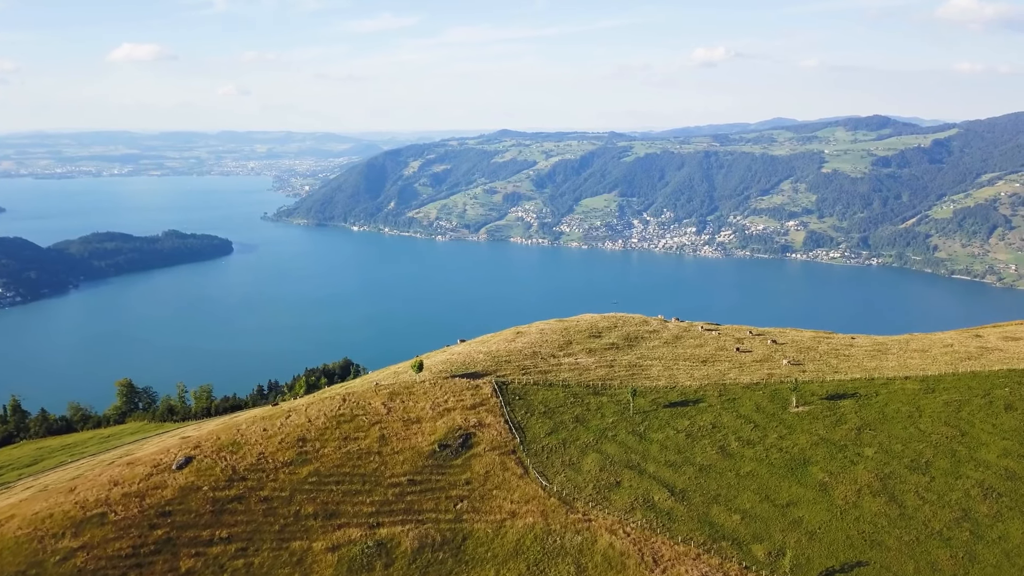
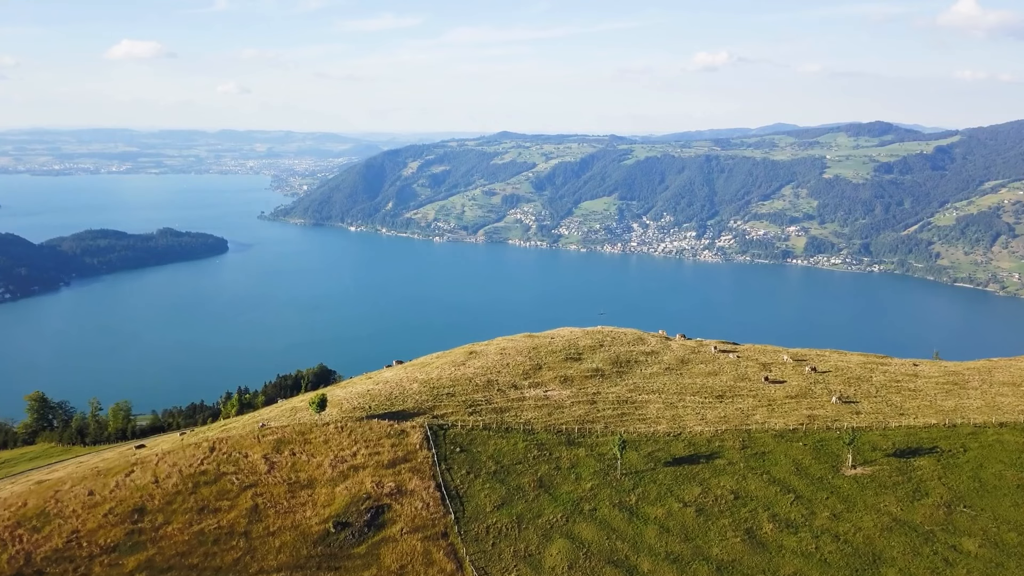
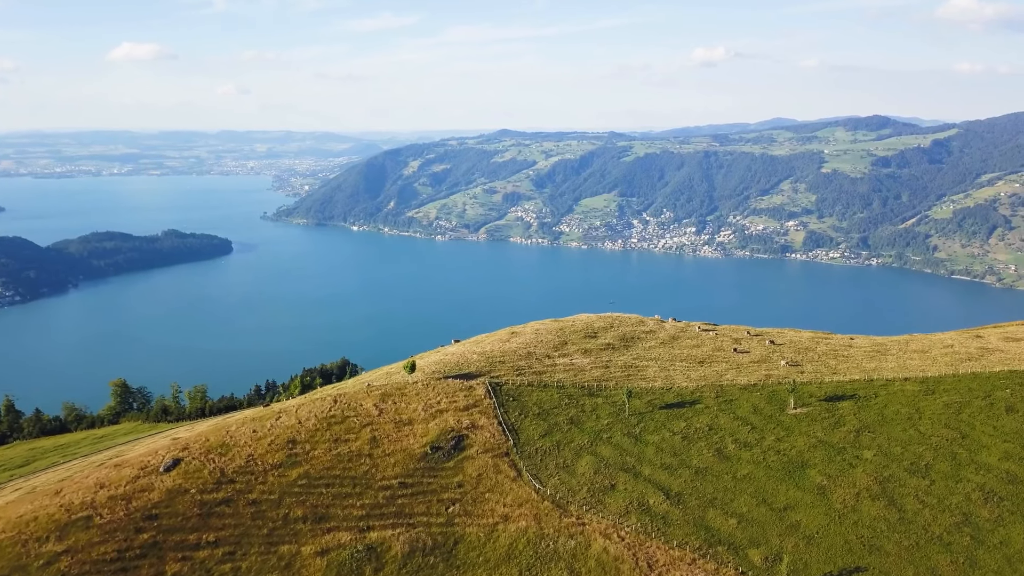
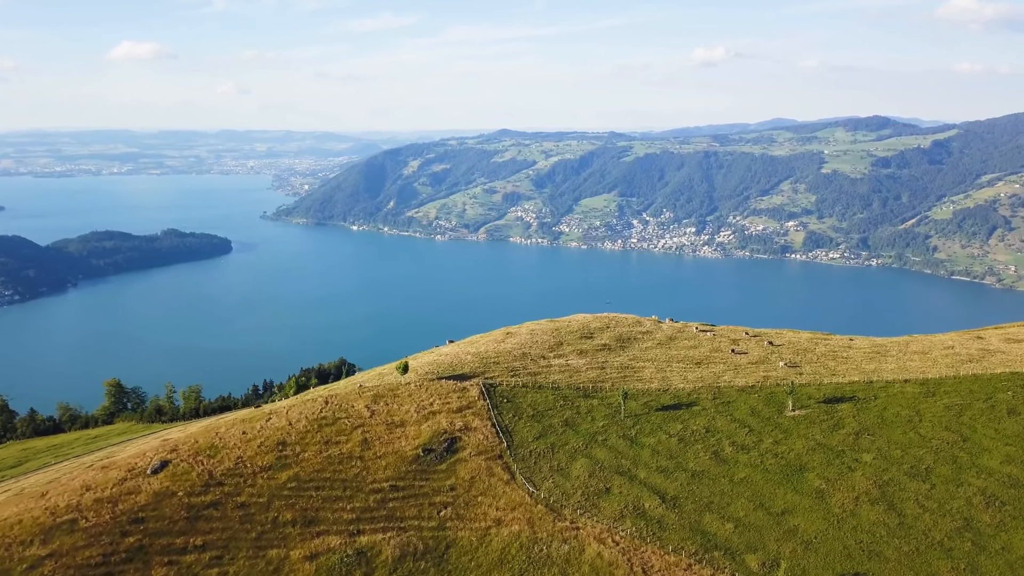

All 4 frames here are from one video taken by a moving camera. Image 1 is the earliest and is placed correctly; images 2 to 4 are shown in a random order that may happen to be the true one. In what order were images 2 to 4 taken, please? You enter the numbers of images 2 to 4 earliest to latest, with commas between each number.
3, 4, 2
